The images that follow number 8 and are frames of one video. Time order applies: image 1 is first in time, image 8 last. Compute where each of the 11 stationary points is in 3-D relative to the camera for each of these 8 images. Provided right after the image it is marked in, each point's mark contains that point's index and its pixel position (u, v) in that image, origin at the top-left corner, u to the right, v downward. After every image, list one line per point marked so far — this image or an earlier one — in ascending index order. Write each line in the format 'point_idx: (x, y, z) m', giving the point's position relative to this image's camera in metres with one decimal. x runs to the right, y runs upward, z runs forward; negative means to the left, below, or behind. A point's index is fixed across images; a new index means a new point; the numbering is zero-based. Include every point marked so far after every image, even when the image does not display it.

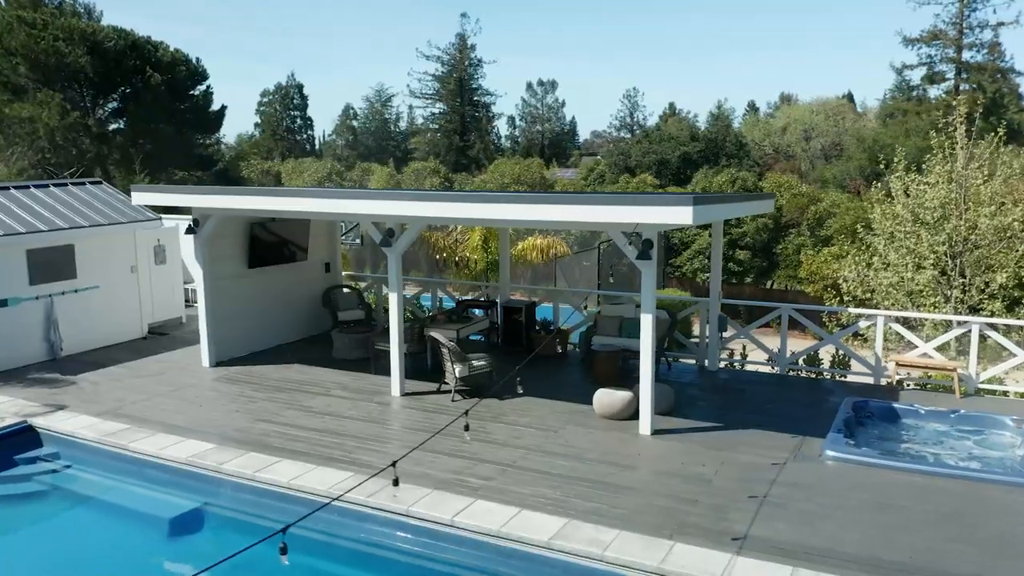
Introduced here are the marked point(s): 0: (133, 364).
0: (-4.1, -0.8, +10.1) m
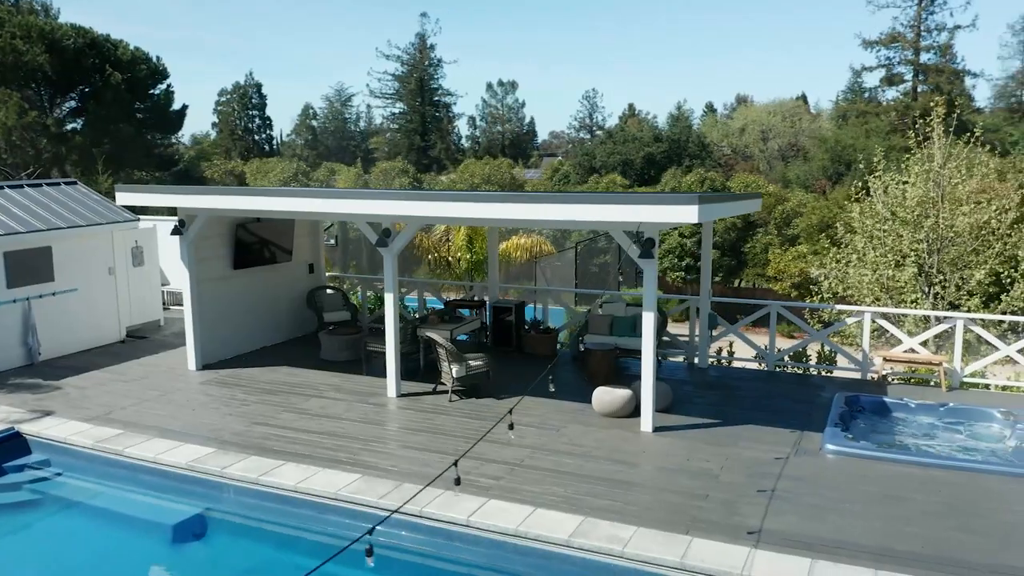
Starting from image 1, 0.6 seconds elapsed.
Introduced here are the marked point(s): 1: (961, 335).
0: (-4.2, -0.9, +9.9) m
1: (+4.3, -0.5, +8.8) m
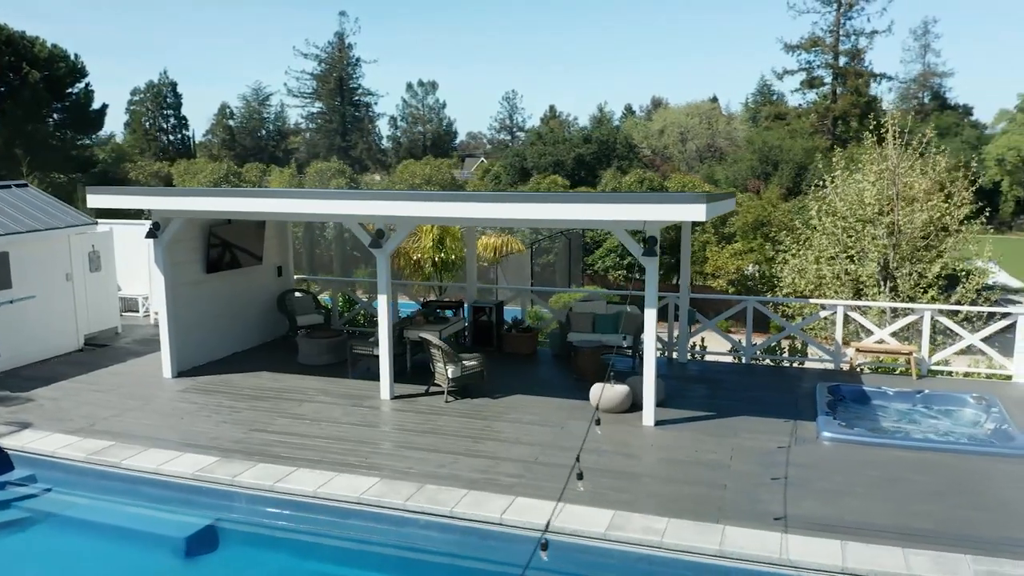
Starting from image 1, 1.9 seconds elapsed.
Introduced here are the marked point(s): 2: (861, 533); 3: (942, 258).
0: (-4.4, -0.9, +9.5) m
1: (+4.2, -0.4, +9.3) m
2: (+2.2, -1.5, +5.8) m
3: (+6.3, +0.5, +13.7) m
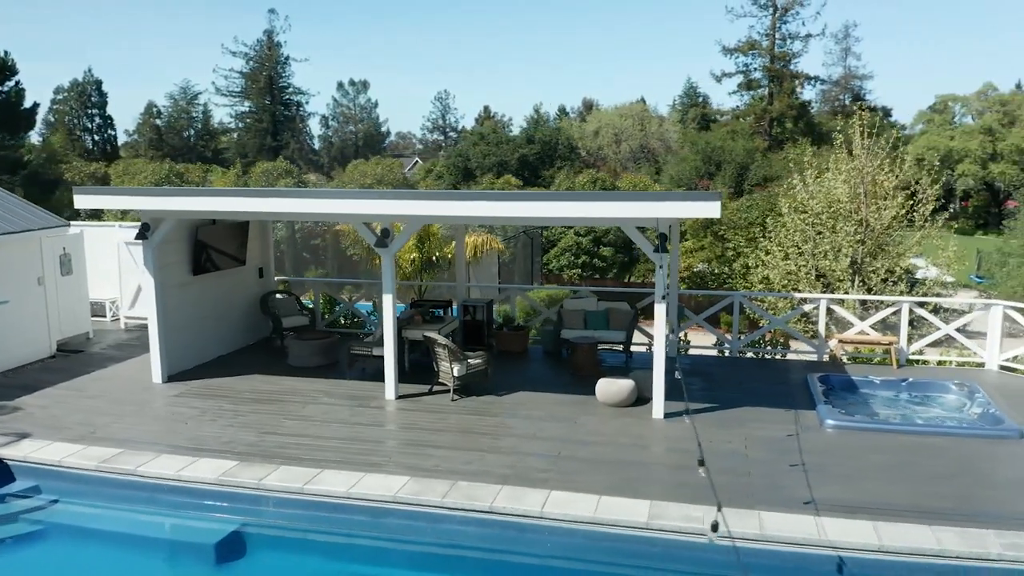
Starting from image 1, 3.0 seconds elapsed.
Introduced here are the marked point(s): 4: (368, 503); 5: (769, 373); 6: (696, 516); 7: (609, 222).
0: (-4.4, -1.0, +9.2) m
1: (+4.1, -0.3, +9.7) m
2: (+2.5, -1.5, +6.1) m
3: (+5.8, +0.6, +14.3) m
4: (-1.0, -1.5, +6.6) m
5: (+2.6, -0.9, +9.4) m
6: (+1.2, -1.5, +6.1) m
7: (+0.9, +0.6, +8.1) m
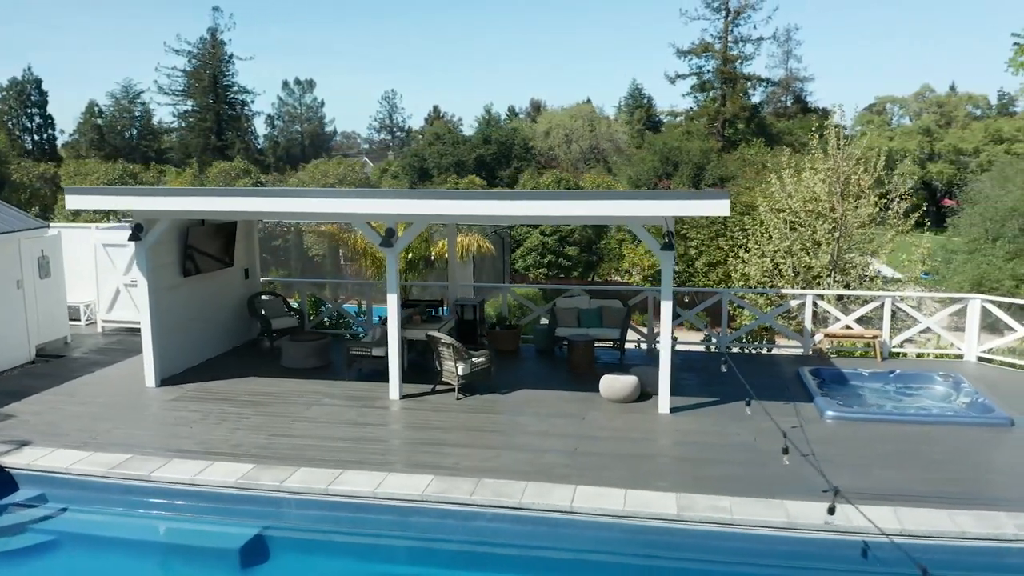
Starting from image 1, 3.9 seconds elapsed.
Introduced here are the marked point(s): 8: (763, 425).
0: (-4.4, -1.0, +9.0) m
1: (+4.1, -0.3, +10.1) m
2: (+2.7, -1.5, +6.4) m
3: (+5.4, +0.6, +14.7) m
4: (-0.8, -1.5, +6.6) m
5: (+2.6, -0.8, +9.7) m
6: (+1.4, -1.5, +6.3) m
7: (+0.9, +0.6, +8.2) m
8: (+2.1, -1.2, +7.9) m
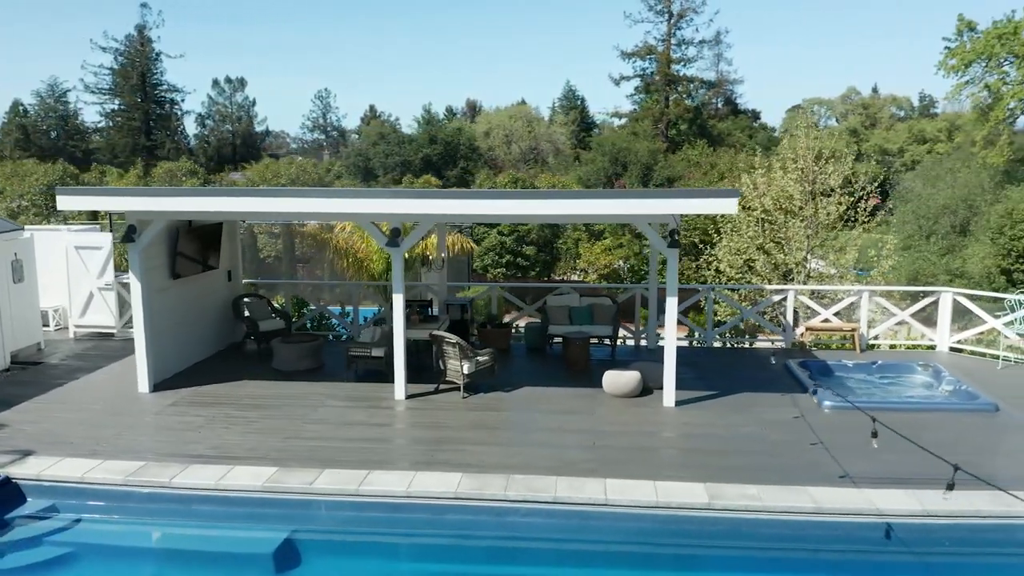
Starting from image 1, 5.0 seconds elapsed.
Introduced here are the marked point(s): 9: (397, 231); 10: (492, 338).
0: (-4.4, -1.0, +8.7) m
1: (+4.0, -0.2, +10.5) m
2: (+2.9, -1.4, +6.7) m
3: (+4.9, +0.7, +15.3) m
4: (-0.6, -1.5, +6.6) m
5: (+2.6, -0.8, +10.0) m
6: (+1.7, -1.4, +6.5) m
7: (+1.0, +0.6, +8.4) m
8: (+2.2, -1.1, +8.2) m
9: (-1.1, +0.5, +8.4) m
10: (-0.3, -0.6, +10.4) m
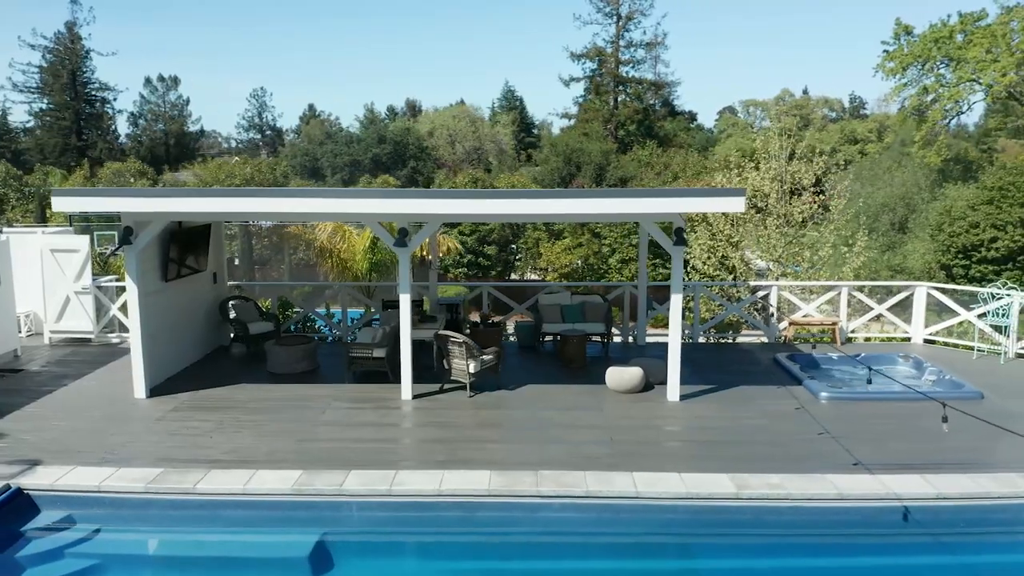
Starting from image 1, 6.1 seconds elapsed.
0: (-4.3, -1.1, +8.4) m
1: (+3.9, -0.1, +10.9) m
2: (+3.1, -1.4, +7.0) m
3: (+4.4, +0.8, +15.7) m
4: (-0.4, -1.5, +6.6) m
5: (+2.5, -0.8, +10.2) m
6: (+1.9, -1.4, +6.7) m
7: (+1.0, +0.7, +8.5) m
8: (+2.3, -1.1, +8.4) m
9: (-1.0, +0.5, +8.4) m
10: (-0.3, -0.6, +10.4) m
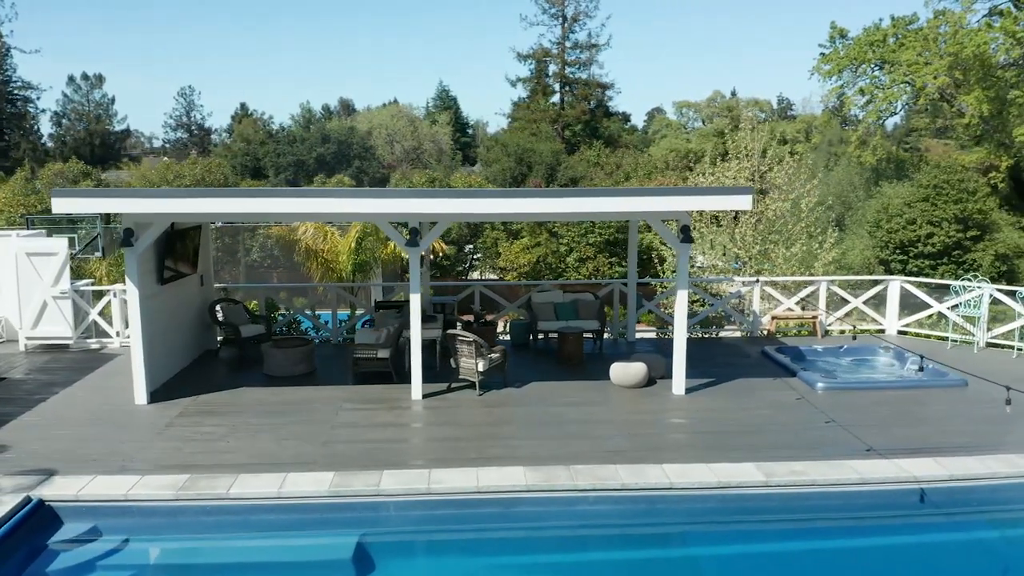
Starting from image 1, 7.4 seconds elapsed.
0: (-4.2, -1.1, +8.1) m
1: (+3.7, -0.1, +11.3) m
2: (+3.4, -1.3, +7.3) m
3: (+3.9, +0.8, +16.1) m
4: (-0.1, -1.5, +6.6) m
5: (+2.4, -0.7, +10.5) m
6: (+2.2, -1.4, +6.9) m
7: (+1.1, +0.7, +8.7) m
8: (+2.4, -1.0, +8.7) m
9: (-0.9, +0.5, +8.4) m
10: (-0.4, -0.6, +10.5) m
